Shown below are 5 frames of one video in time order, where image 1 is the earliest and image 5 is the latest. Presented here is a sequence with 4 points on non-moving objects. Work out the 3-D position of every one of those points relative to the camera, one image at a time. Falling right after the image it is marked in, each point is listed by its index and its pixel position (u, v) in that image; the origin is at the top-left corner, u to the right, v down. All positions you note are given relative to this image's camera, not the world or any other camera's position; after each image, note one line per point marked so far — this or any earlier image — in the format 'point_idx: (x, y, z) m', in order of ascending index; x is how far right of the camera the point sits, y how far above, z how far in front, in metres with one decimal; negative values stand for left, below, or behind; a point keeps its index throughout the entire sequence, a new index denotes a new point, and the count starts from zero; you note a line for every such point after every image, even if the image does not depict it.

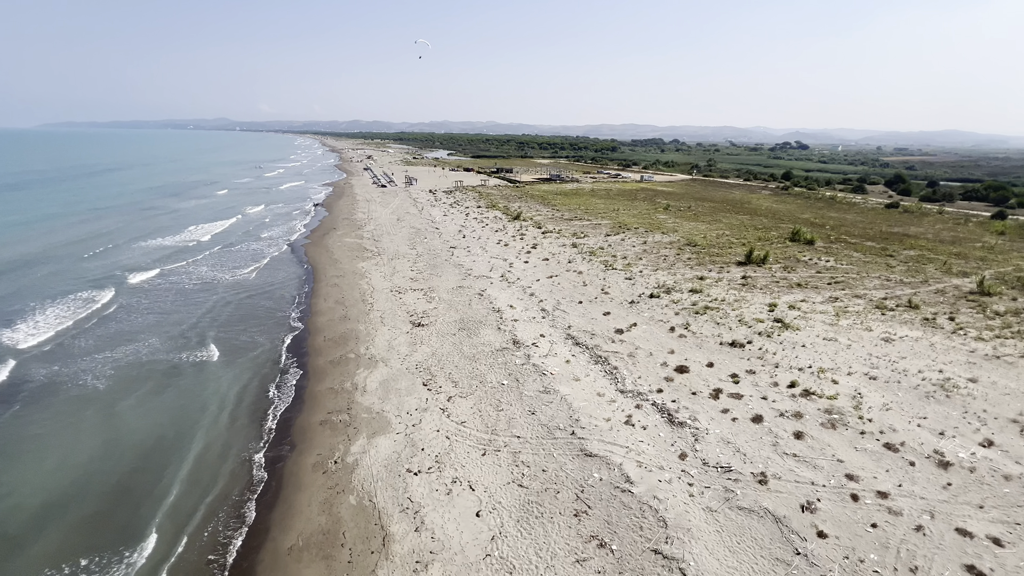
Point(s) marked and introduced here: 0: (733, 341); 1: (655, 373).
0: (+6.3, -1.5, +18.4) m
1: (+3.7, -2.2, +16.6) m
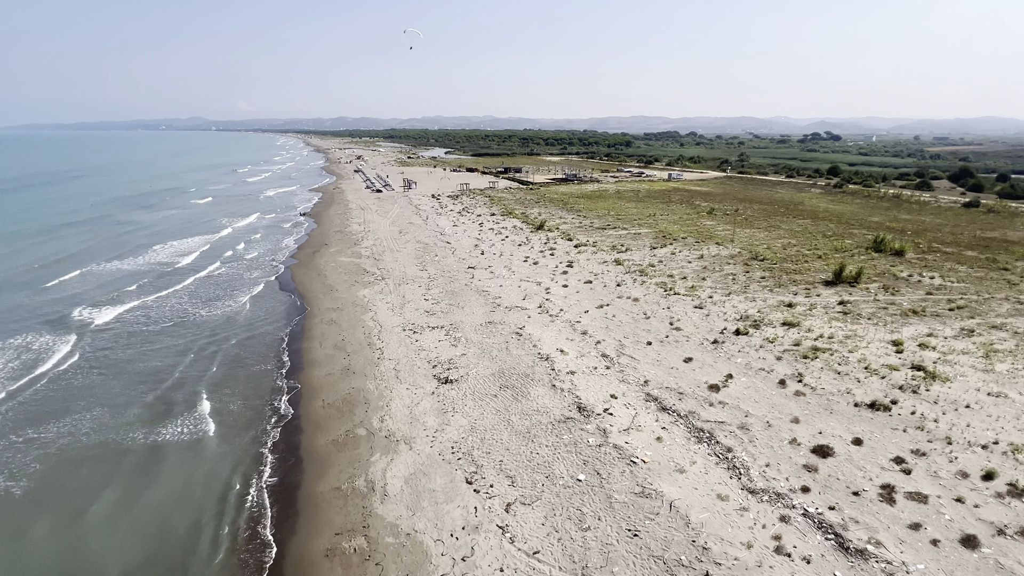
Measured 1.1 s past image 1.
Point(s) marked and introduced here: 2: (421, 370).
0: (+7.7, -2.4, +13.8) m
1: (+5.2, -3.2, +12.0) m
2: (-2.3, -2.1, +16.3) m
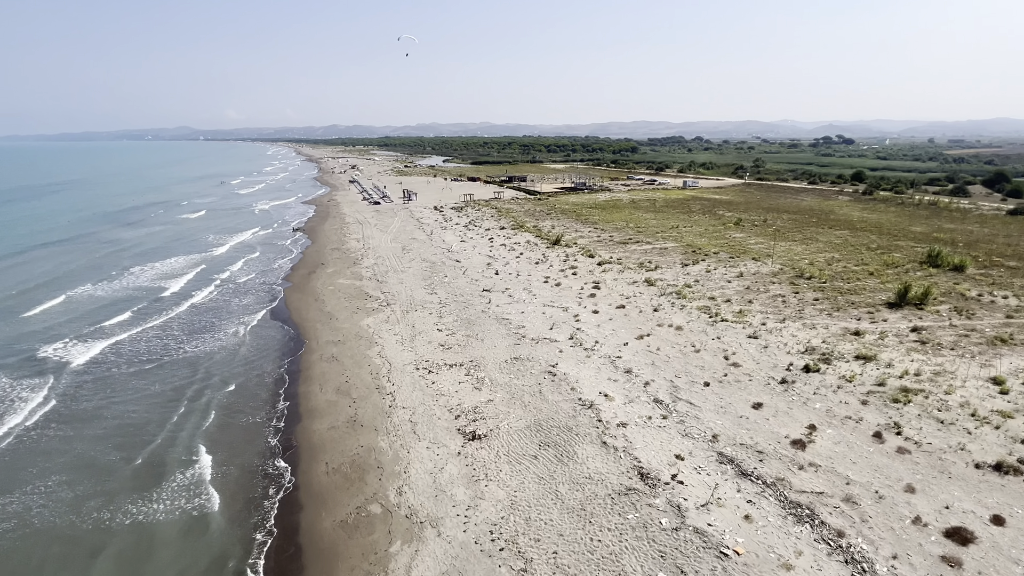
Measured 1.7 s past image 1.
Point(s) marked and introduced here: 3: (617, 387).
0: (+8.6, -3.1, +11.4) m
1: (+6.1, -3.8, +9.6) m
2: (-1.5, -2.9, +13.8) m
3: (+2.4, -2.3, +14.7) m
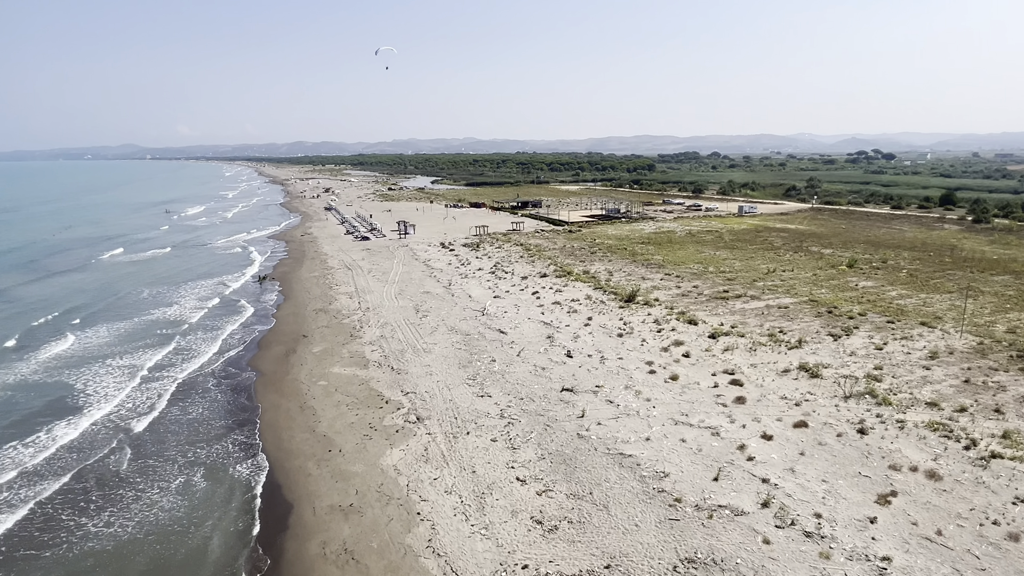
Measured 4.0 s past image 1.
0: (+11.2, -4.8, +4.3) m
1: (+8.8, -5.5, +2.4) m
2: (+1.0, -4.9, +6.2) m
3: (+4.9, -4.2, +7.3) m
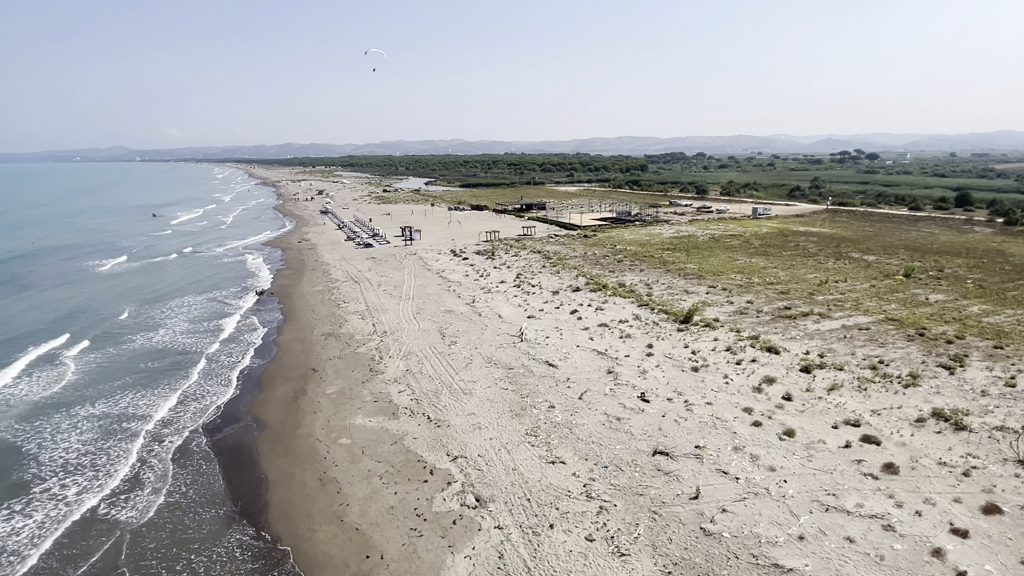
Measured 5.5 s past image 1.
0: (+13.0, -5.4, +1.3) m
1: (+10.6, -6.2, -0.7) m
2: (+2.7, -5.5, +3.0) m
3: (+6.5, -4.8, +4.2) m
